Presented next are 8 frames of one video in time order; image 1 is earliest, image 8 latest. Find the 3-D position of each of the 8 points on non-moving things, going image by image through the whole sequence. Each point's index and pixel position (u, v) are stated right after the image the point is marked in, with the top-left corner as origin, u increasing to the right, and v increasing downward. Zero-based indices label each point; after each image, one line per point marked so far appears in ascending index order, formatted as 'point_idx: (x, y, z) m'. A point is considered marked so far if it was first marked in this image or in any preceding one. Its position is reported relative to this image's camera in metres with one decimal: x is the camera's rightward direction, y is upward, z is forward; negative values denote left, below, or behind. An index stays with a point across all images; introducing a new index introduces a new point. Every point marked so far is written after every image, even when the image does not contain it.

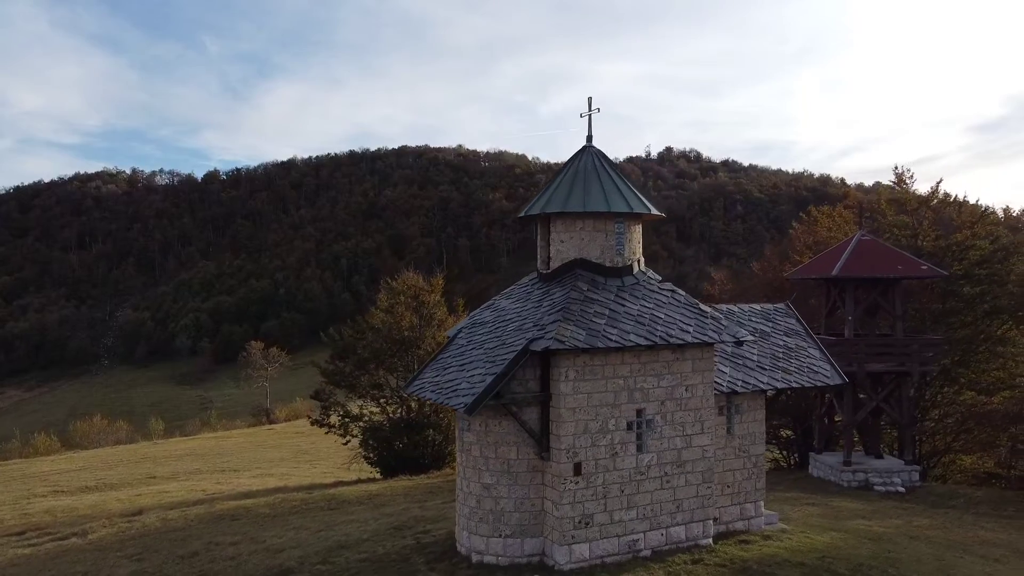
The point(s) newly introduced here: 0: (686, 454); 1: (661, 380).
0: (+1.8, -1.7, +10.3) m
1: (+1.5, -0.9, +10.1) m
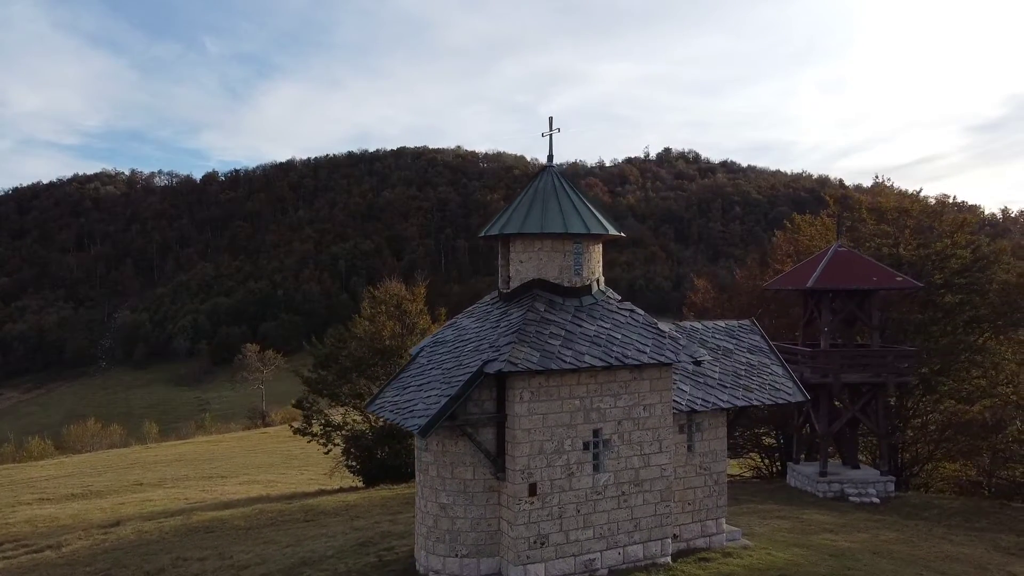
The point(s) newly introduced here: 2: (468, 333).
0: (+1.4, -1.9, +10.3) m
1: (+1.1, -1.1, +10.1) m
2: (-0.5, -0.5, +10.6) m
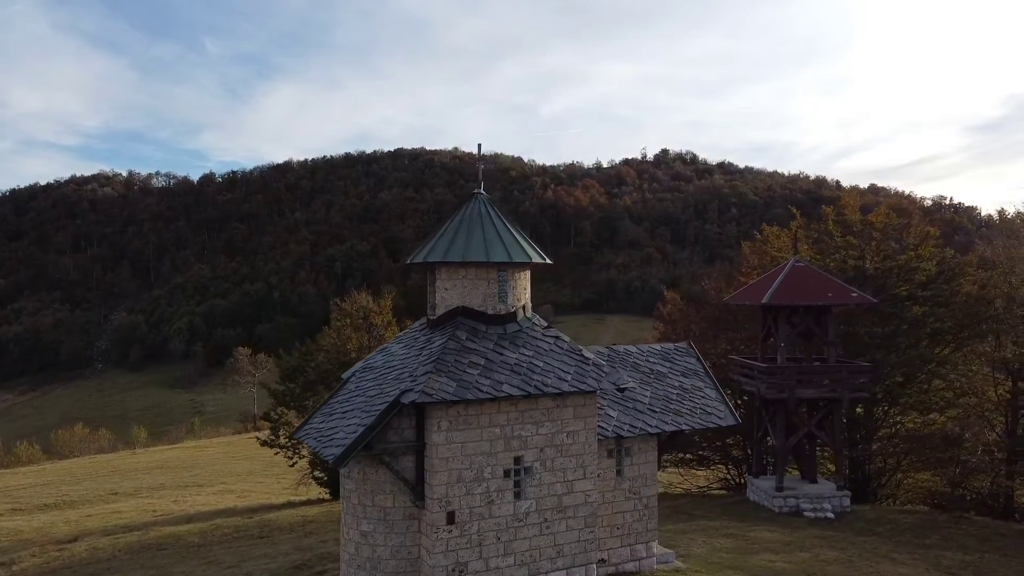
0: (+0.6, -2.2, +10.4) m
1: (+0.3, -1.4, +10.2) m
2: (-1.3, -0.8, +10.7) m
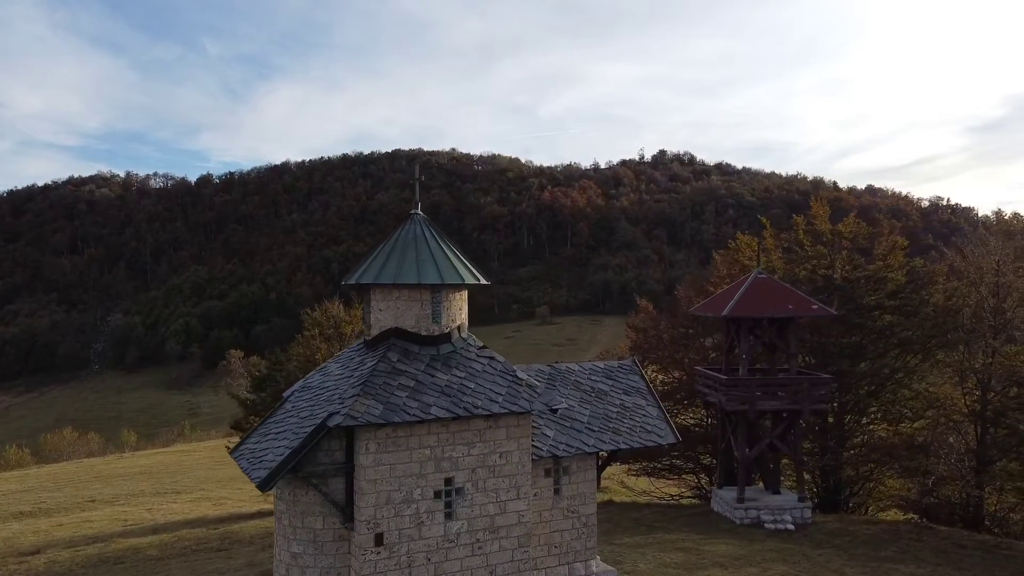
0: (-0.1, -2.4, +10.5) m
1: (-0.4, -1.7, +10.3) m
2: (-2.0, -1.0, +10.7) m
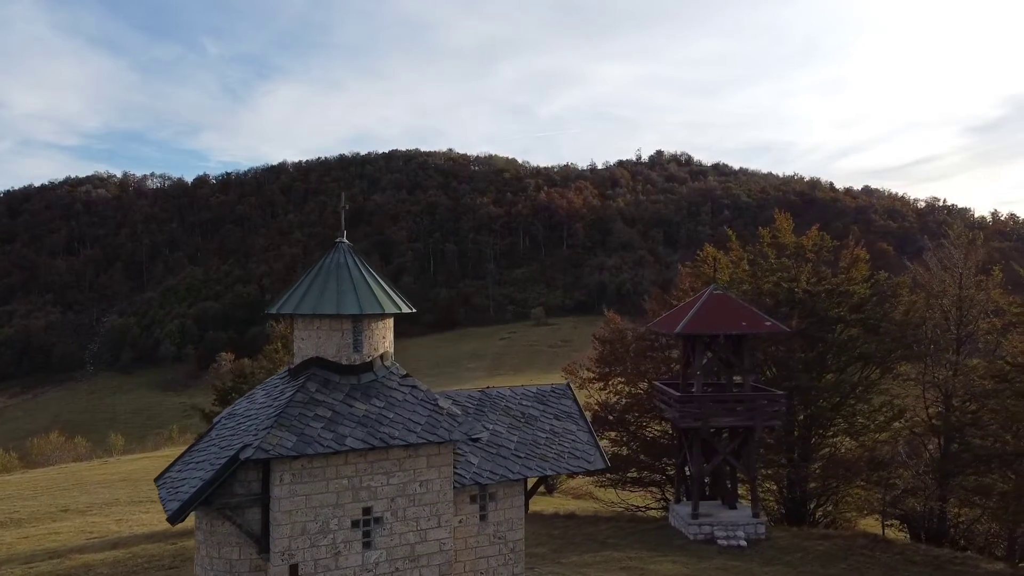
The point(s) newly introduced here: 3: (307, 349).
0: (-1.0, -2.8, +10.5) m
1: (-1.3, -2.0, +10.3) m
2: (-2.8, -1.3, +10.8) m
3: (-2.2, -0.7, +10.8) m
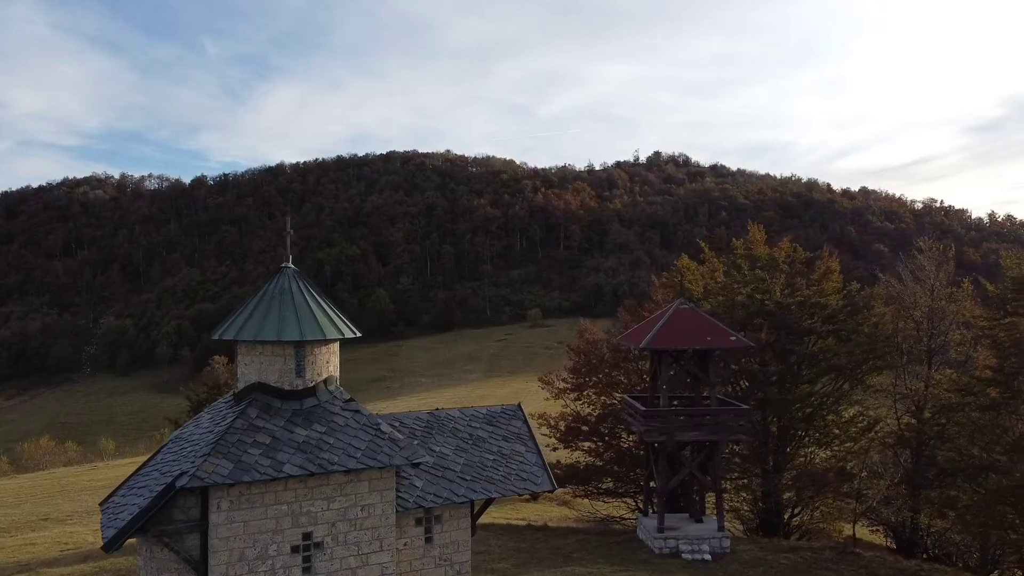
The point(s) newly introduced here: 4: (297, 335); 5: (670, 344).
0: (-1.6, -3.0, +10.6) m
1: (-1.9, -2.3, +10.4) m
2: (-3.5, -1.6, +10.9) m
3: (-2.9, -0.9, +10.8) m
4: (-2.3, -0.5, +10.6) m
5: (+3.0, -1.0, +18.7) m
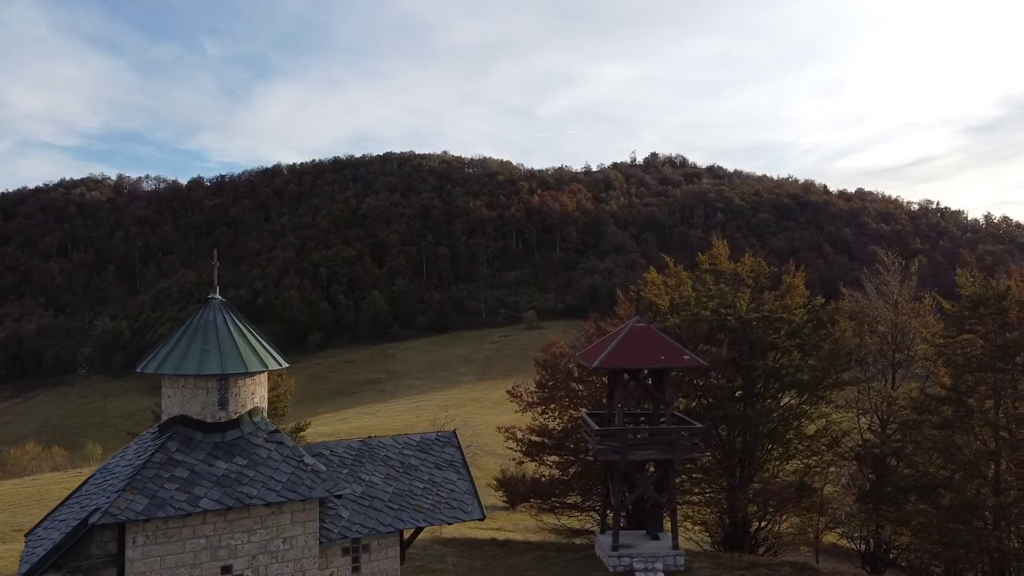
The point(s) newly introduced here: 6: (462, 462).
0: (-2.5, -3.4, +10.6) m
1: (-2.7, -2.6, +10.4) m
2: (-4.3, -1.9, +10.9) m
3: (-3.7, -1.3, +10.9) m
4: (-3.1, -0.9, +10.6) m
5: (+2.1, -1.4, +18.8) m
6: (-0.6, -2.2, +13.0) m
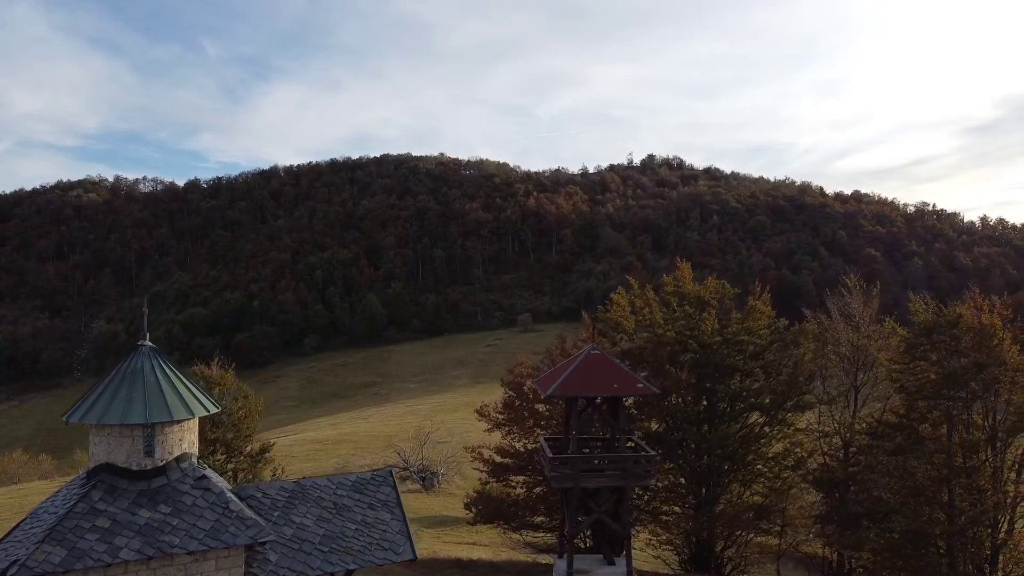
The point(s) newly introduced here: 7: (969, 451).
0: (-3.3, -3.9, +10.8) m
1: (-3.6, -3.1, +10.6) m
2: (-5.1, -2.5, +11.0) m
3: (-4.5, -1.8, +11.0) m
4: (-4.0, -1.4, +10.8) m
5: (+1.3, -1.9, +18.9) m
6: (-1.4, -2.8, +13.1) m
7: (+8.7, -3.1, +18.9) m
